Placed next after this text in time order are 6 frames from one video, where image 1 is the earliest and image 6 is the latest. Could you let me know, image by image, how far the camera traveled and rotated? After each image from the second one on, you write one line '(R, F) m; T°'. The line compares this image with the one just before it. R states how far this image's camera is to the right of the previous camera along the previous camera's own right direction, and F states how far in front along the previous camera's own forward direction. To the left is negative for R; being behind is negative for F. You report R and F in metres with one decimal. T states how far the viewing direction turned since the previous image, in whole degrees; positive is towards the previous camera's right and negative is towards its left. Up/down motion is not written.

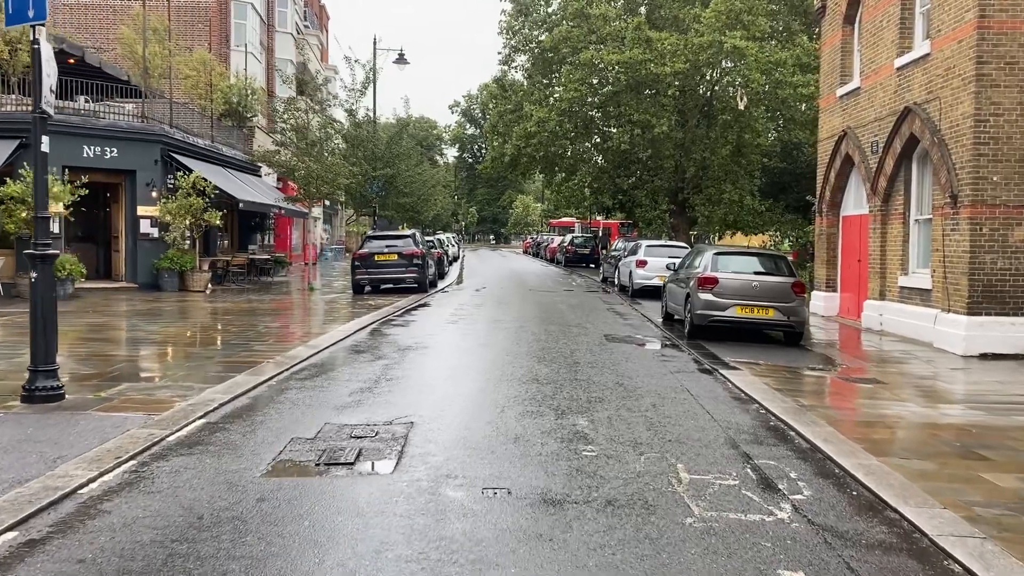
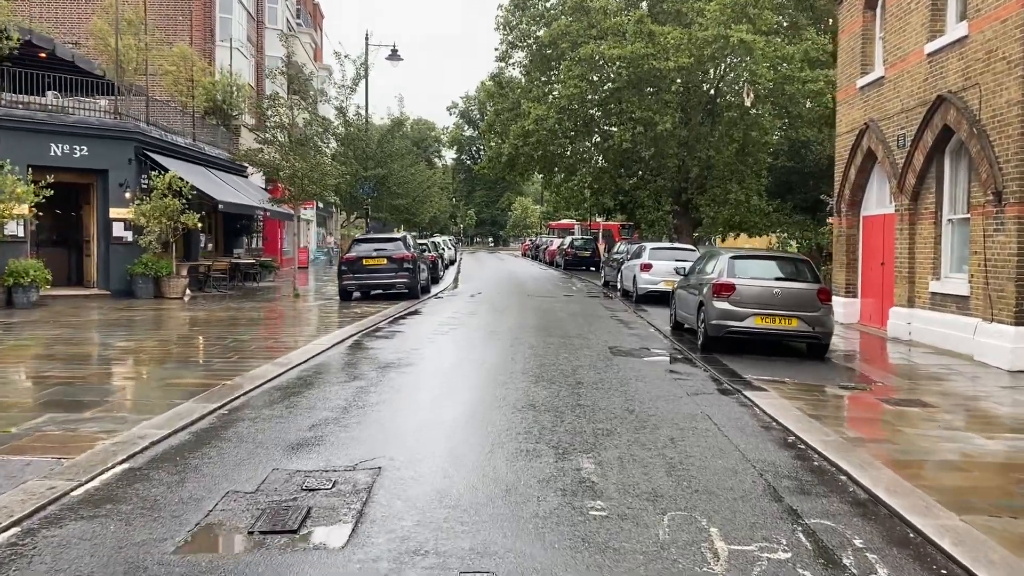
(+0.1, +1.2) m; 0°
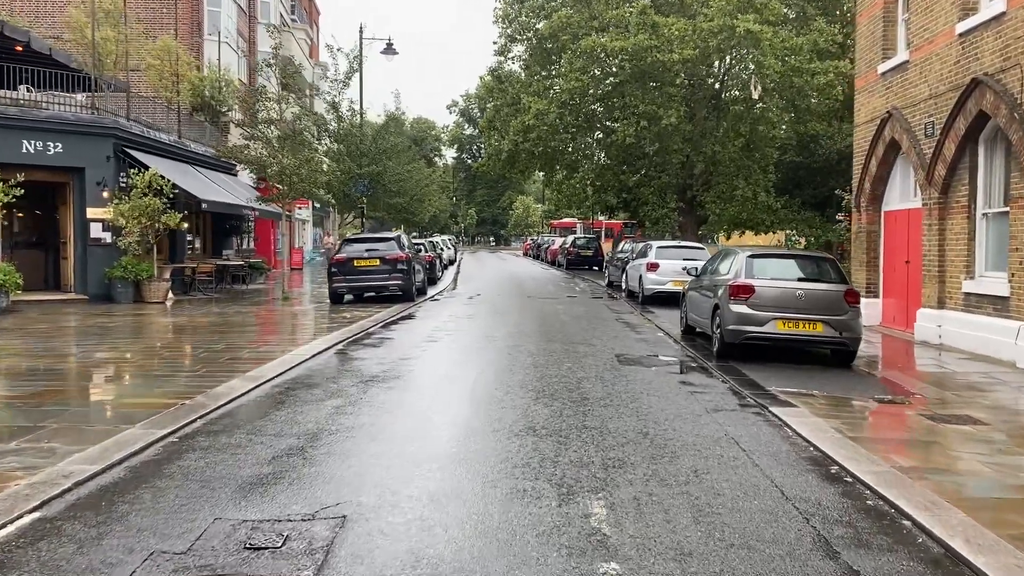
(0.0, +0.9) m; 0°
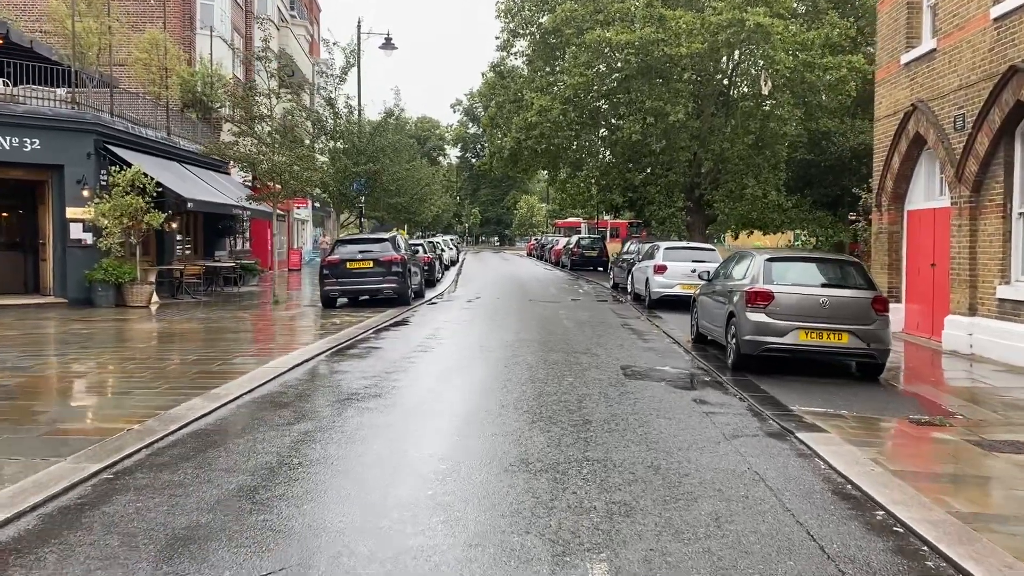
(+0.1, +0.8) m; 0°
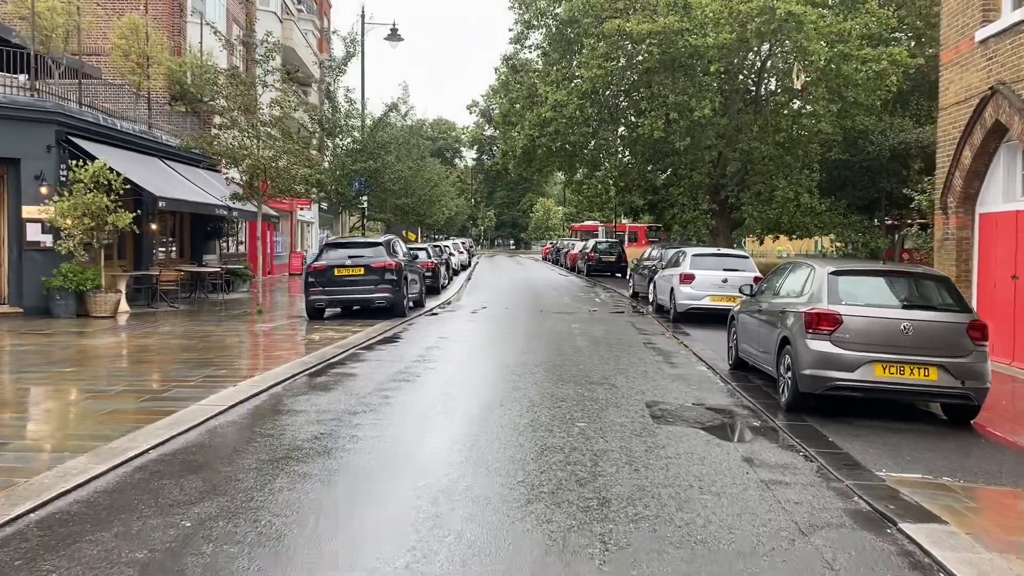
(+0.2, +1.9) m; -1°
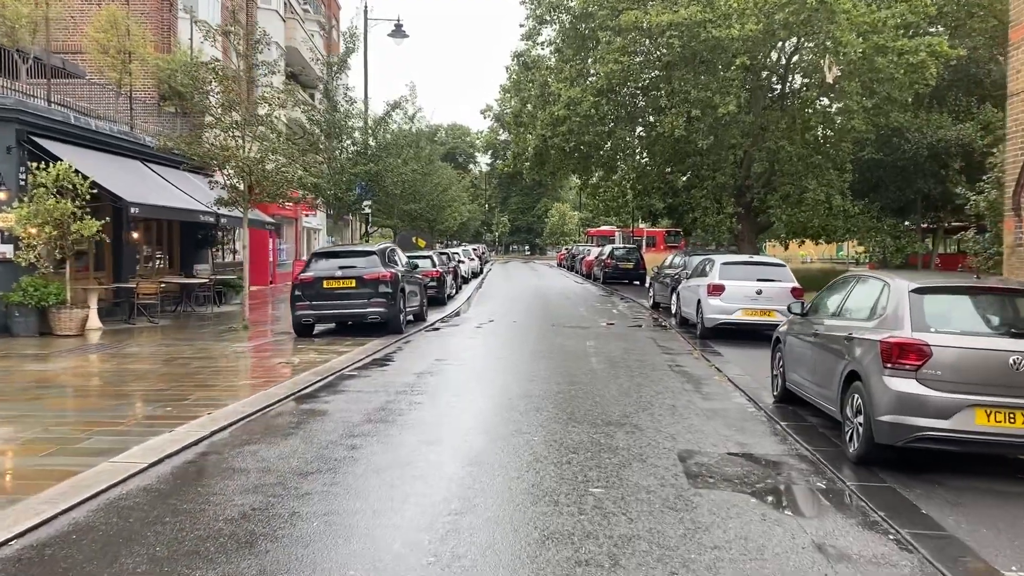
(+0.1, +1.5) m; -1°
